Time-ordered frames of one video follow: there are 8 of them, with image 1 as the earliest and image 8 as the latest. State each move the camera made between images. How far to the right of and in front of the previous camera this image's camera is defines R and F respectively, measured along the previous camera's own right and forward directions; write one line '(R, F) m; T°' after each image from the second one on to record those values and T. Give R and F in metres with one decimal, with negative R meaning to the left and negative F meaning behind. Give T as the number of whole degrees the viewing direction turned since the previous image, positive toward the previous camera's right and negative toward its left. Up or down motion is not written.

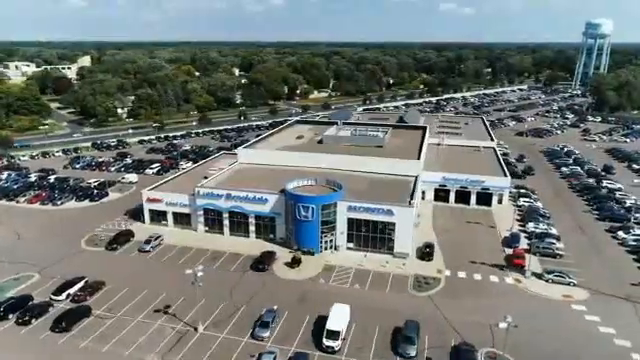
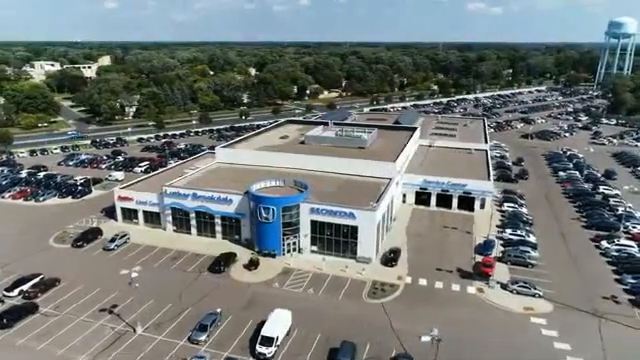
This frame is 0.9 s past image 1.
(+5.6, +1.1) m; -3°
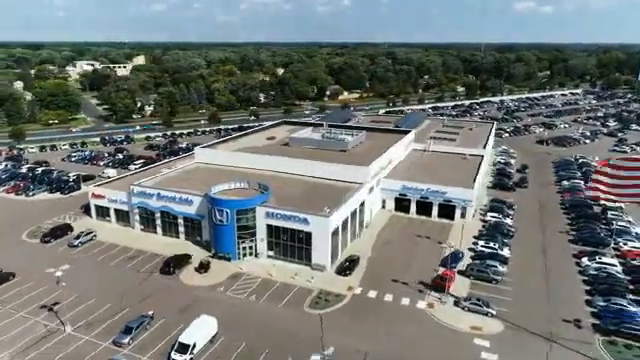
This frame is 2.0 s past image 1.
(+7.2, +1.5) m; -5°
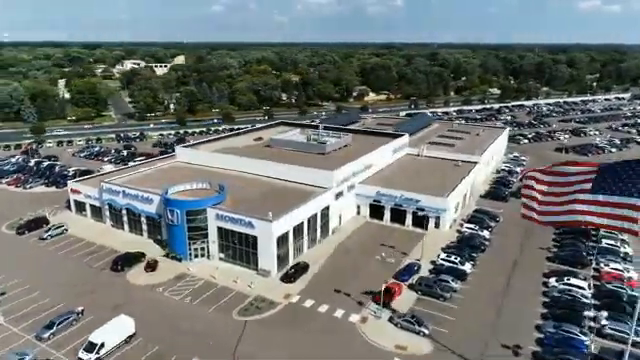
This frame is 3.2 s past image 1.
(+8.3, +1.5) m; -6°
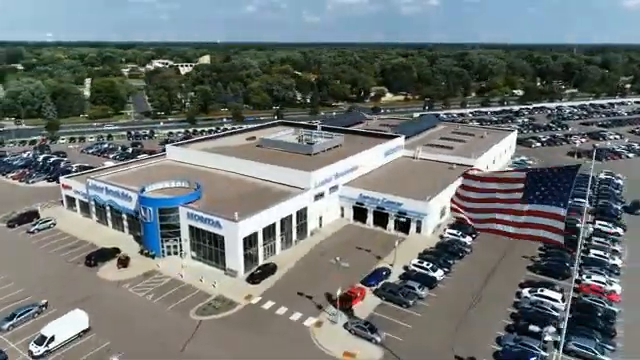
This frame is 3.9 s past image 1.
(+5.1, +0.6) m; -4°
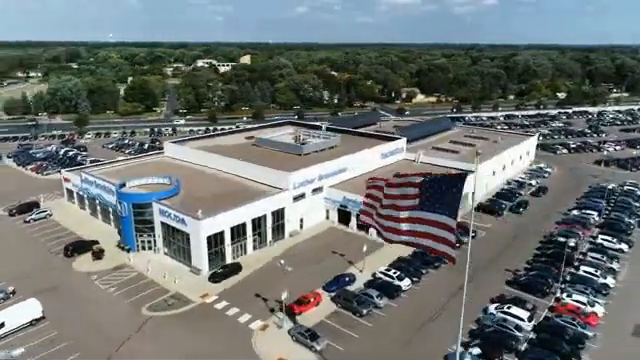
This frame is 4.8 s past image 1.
(+6.6, +1.2) m; -6°
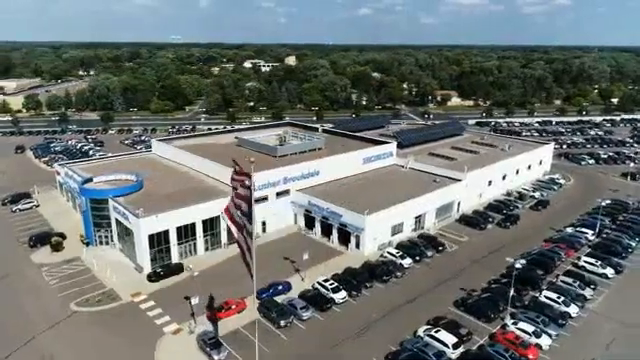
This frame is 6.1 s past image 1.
(+9.2, +2.0) m; -7°
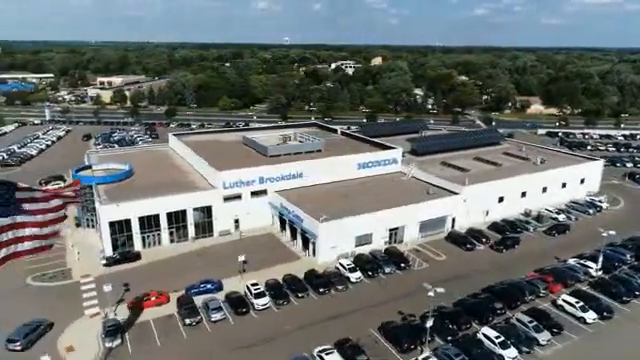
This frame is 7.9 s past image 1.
(+12.3, +2.7) m; -13°
